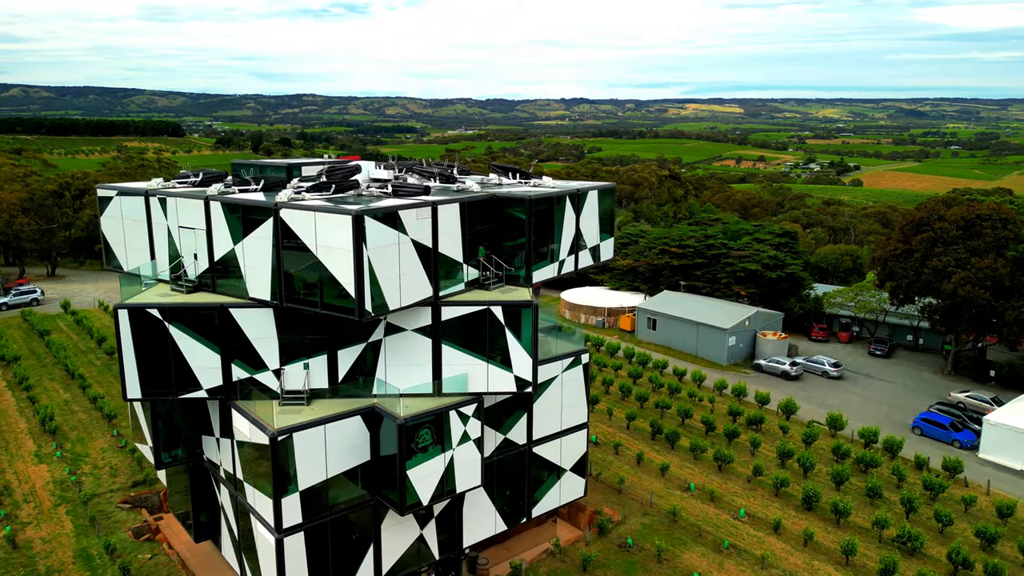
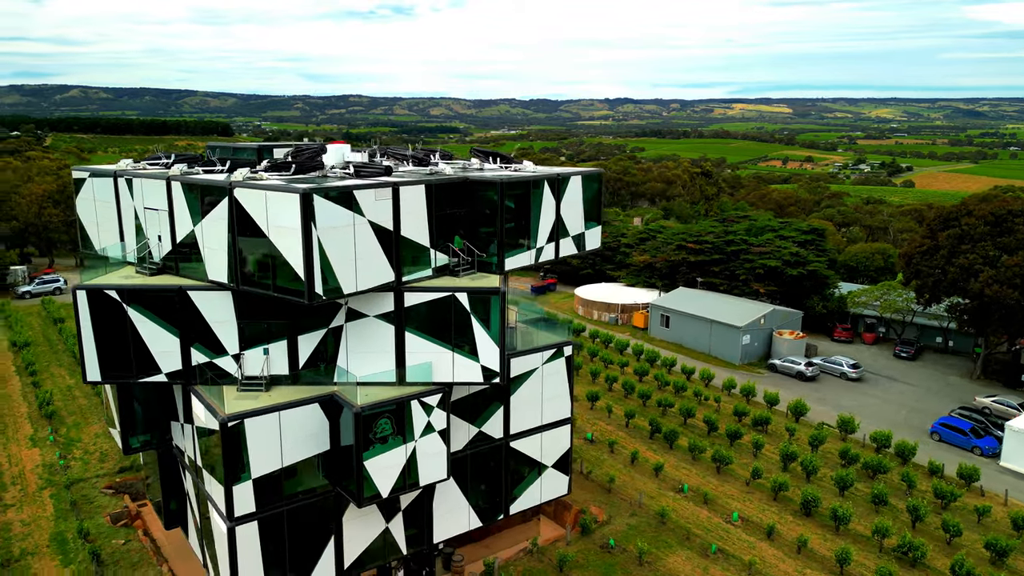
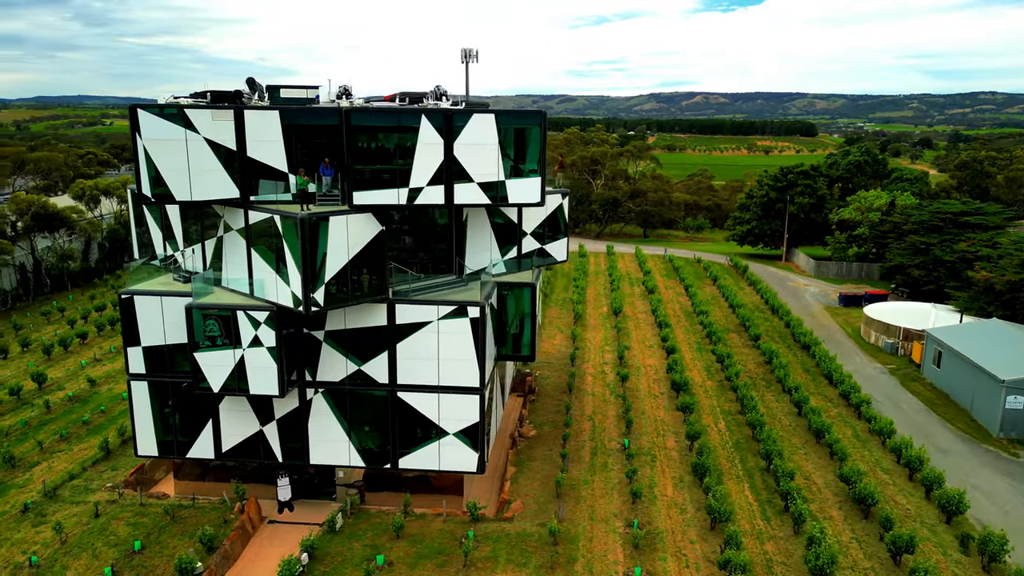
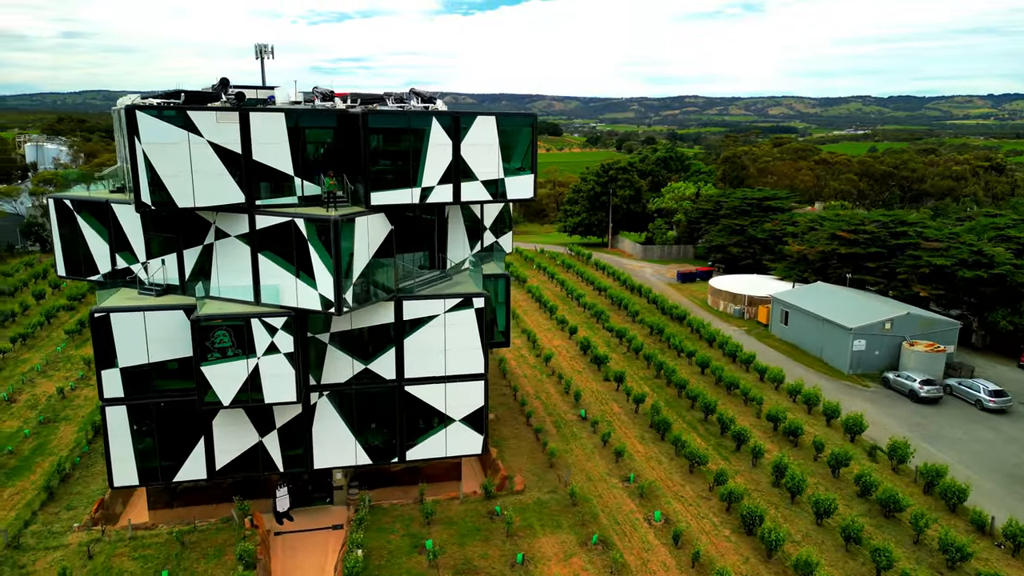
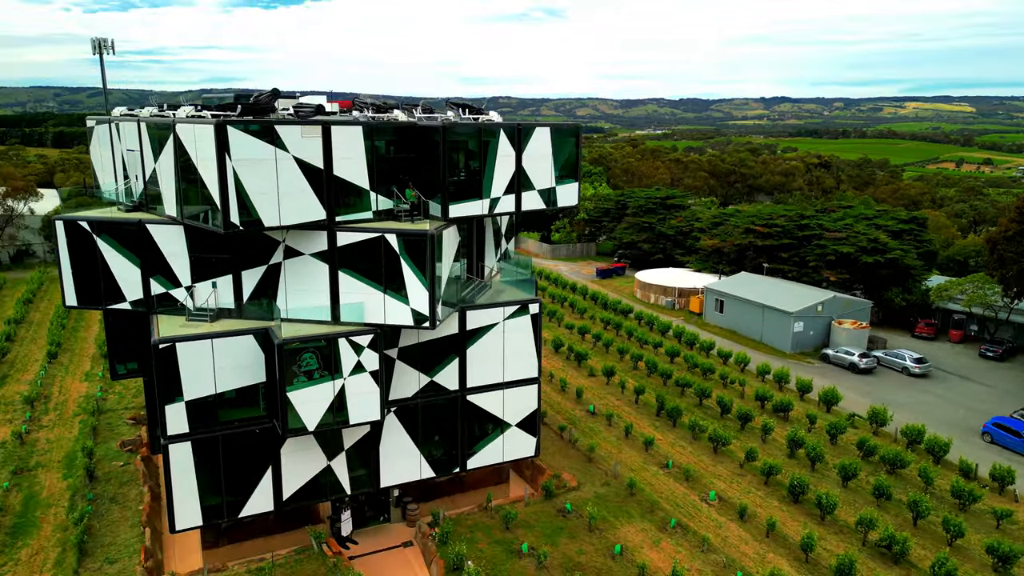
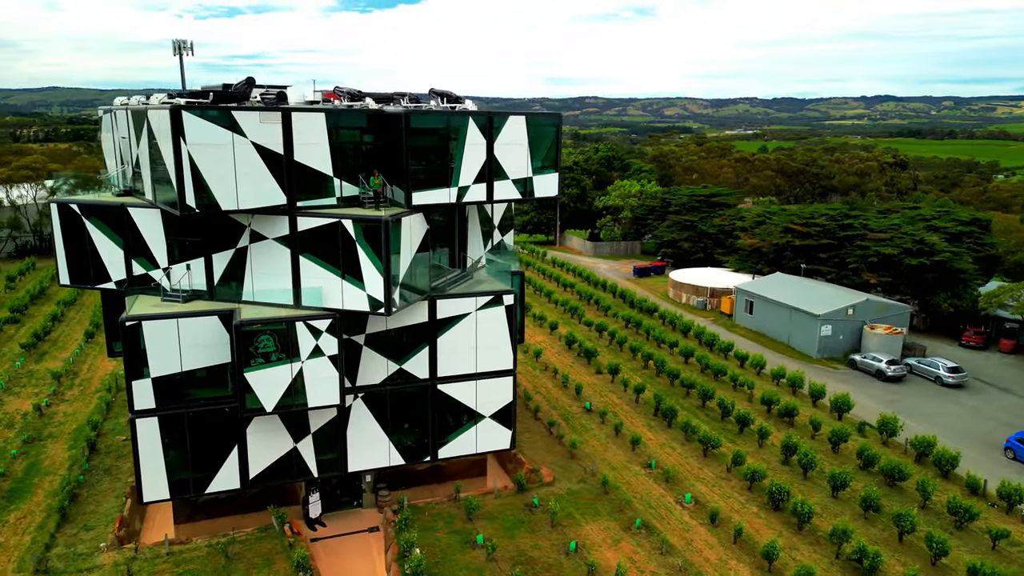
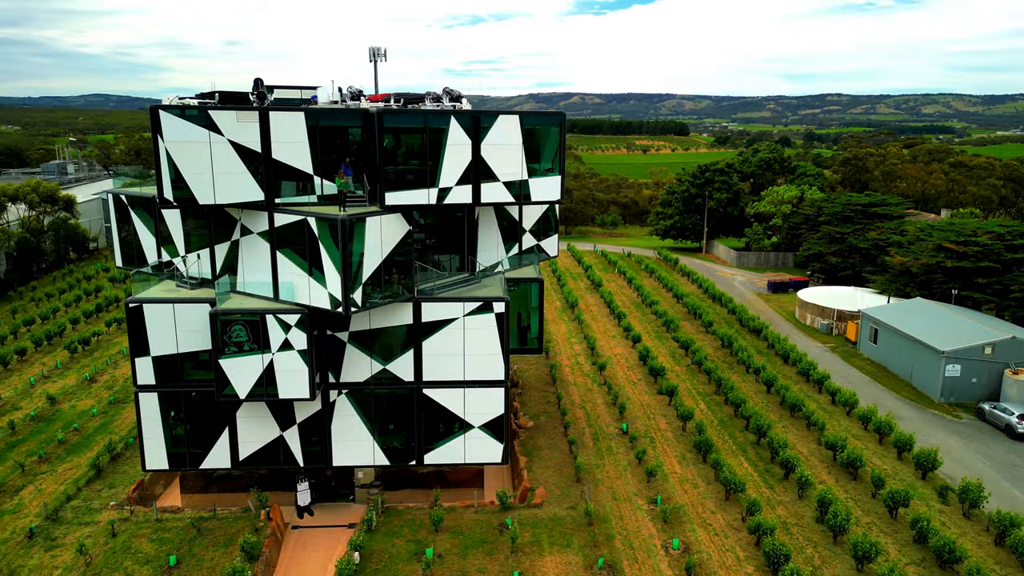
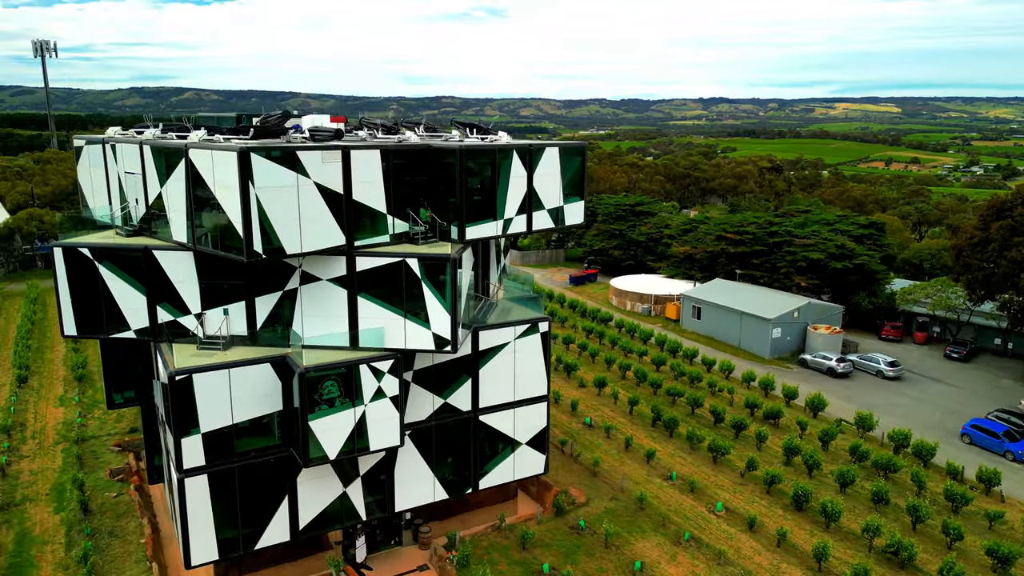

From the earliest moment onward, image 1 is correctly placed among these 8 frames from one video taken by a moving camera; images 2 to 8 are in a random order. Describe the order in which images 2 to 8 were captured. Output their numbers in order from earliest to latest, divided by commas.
2, 8, 5, 6, 4, 7, 3
